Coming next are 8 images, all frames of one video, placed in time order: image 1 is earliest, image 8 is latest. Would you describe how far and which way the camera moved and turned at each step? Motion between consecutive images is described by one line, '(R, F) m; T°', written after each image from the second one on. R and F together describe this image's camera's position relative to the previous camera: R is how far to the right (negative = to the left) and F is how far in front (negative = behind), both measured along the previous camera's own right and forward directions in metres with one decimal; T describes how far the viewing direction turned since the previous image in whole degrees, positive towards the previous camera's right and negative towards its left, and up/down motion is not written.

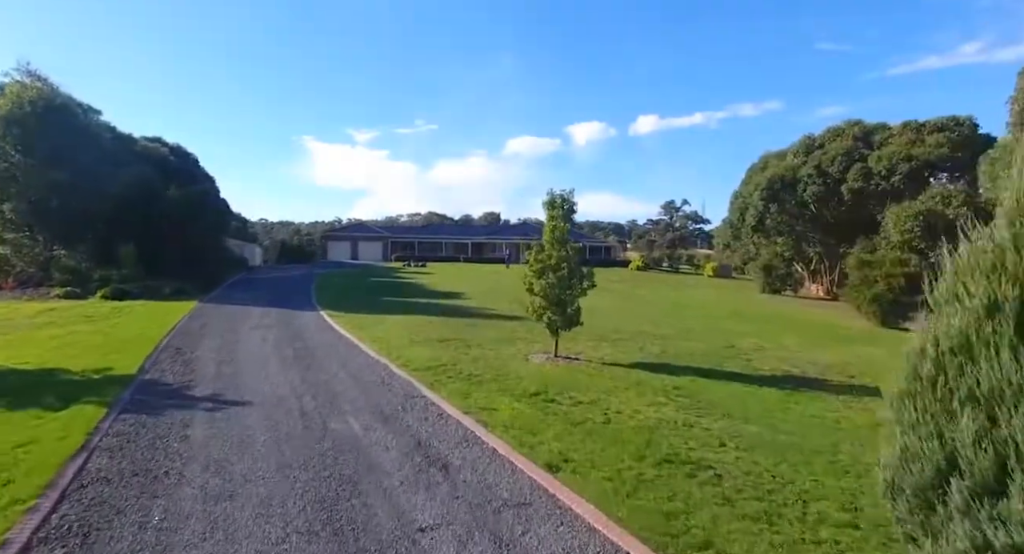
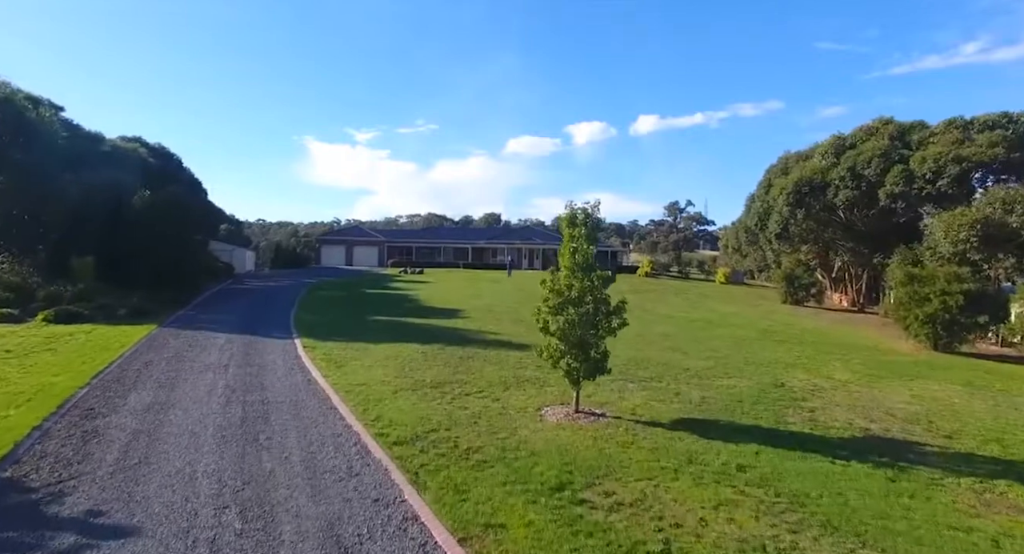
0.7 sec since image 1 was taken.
(-0.1, +2.1) m; 0°
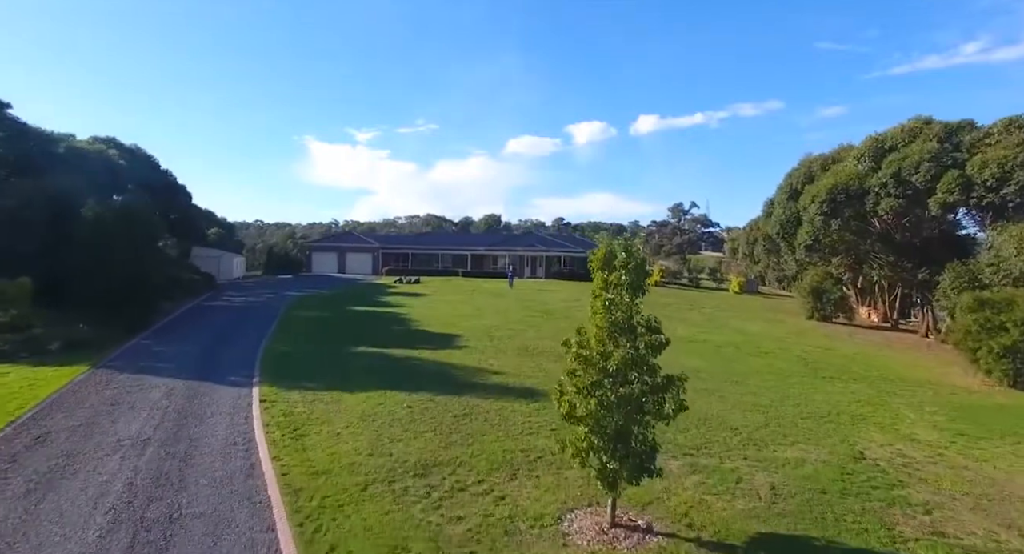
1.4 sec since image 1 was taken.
(-0.1, +2.4) m; 0°
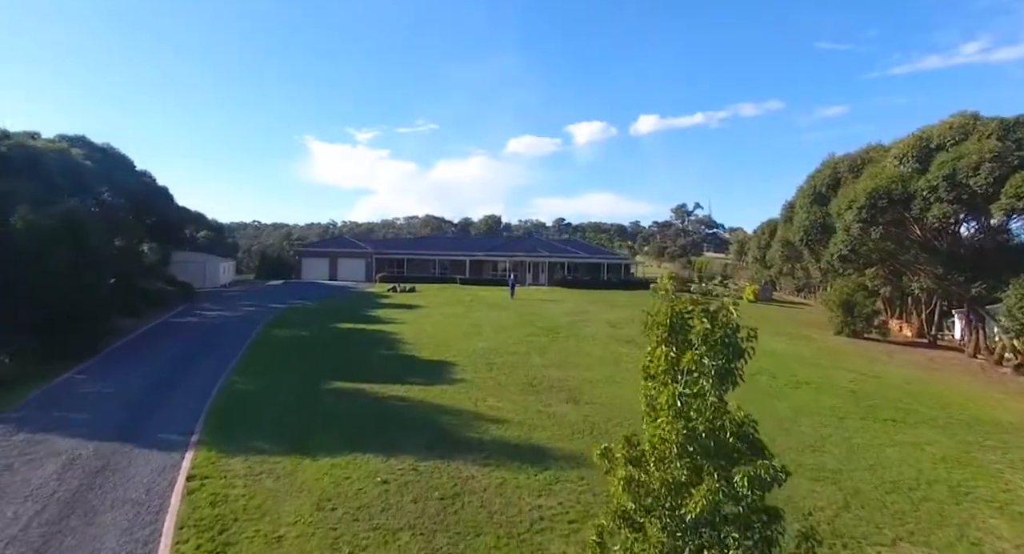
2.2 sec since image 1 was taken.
(-0.1, +2.3) m; 0°
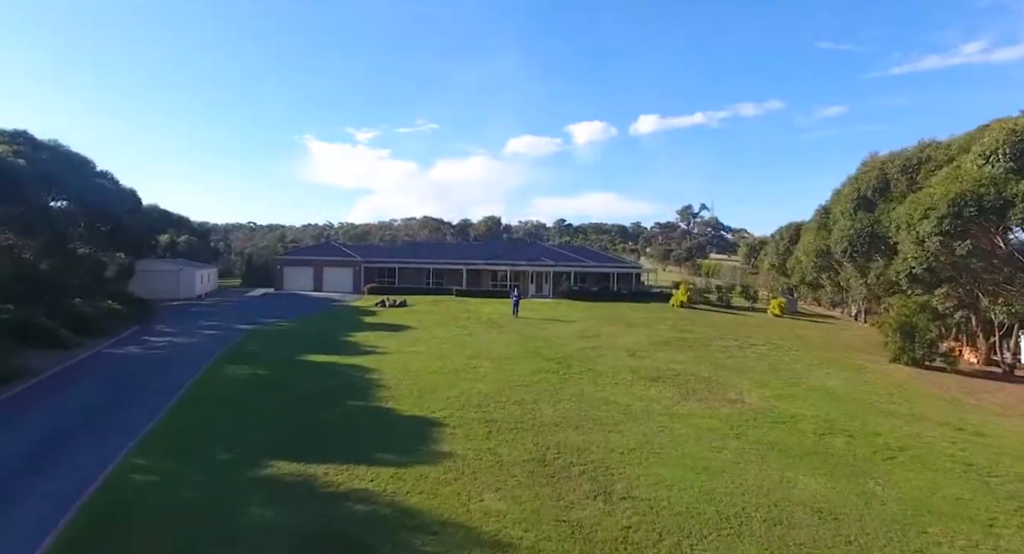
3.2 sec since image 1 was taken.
(-0.1, +3.6) m; 0°
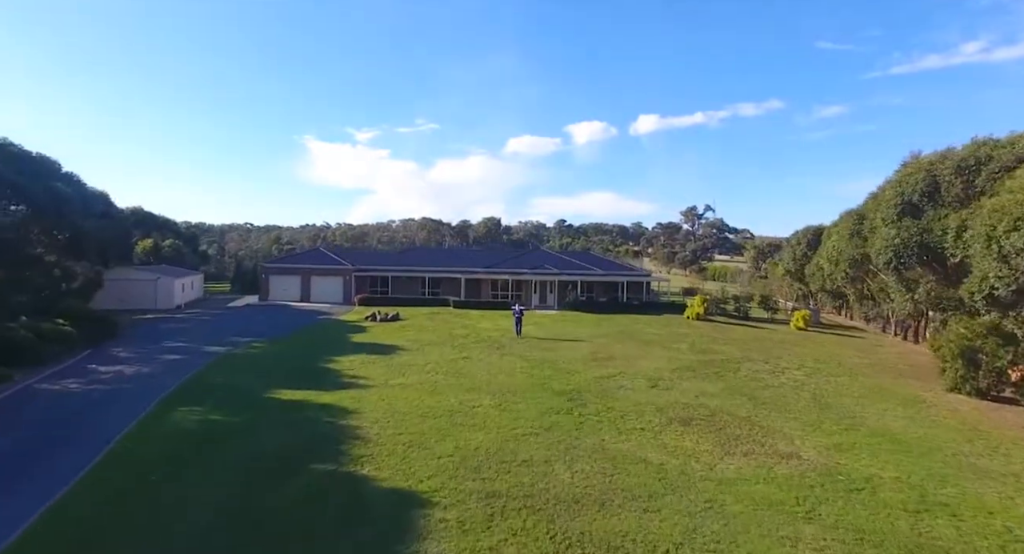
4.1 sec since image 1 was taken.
(-0.1, +2.7) m; 0°
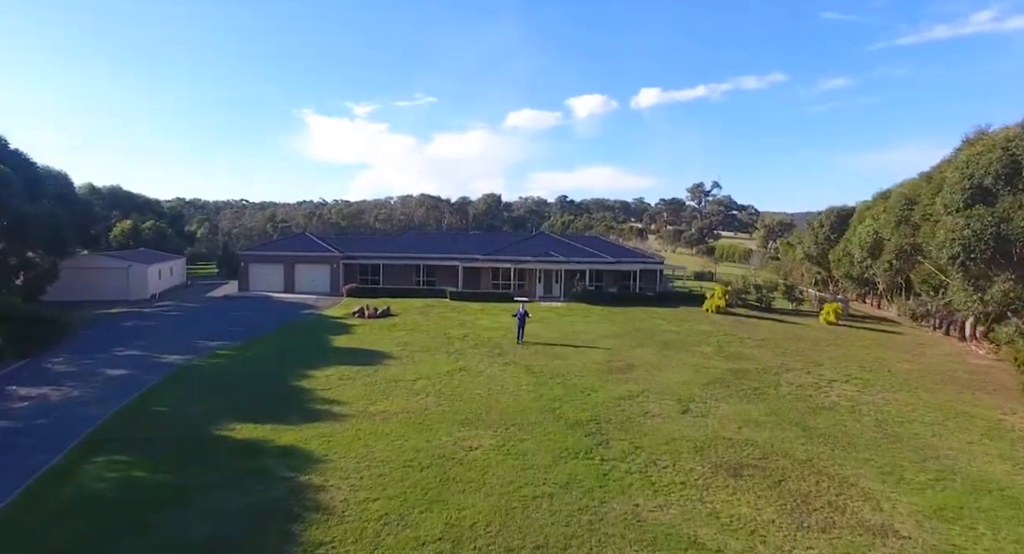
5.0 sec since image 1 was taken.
(-0.1, +3.1) m; 0°
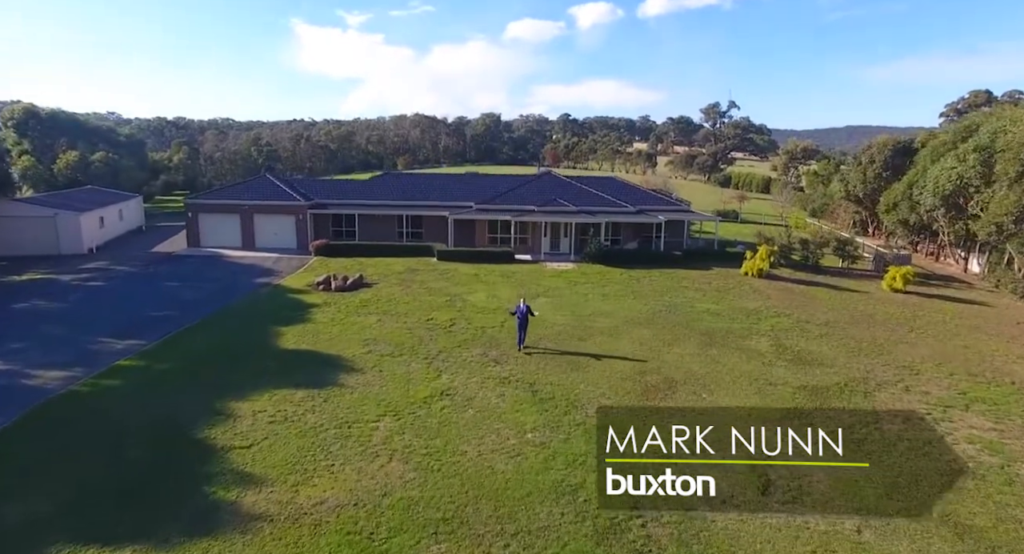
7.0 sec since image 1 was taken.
(0.0, +5.5) m; 0°
